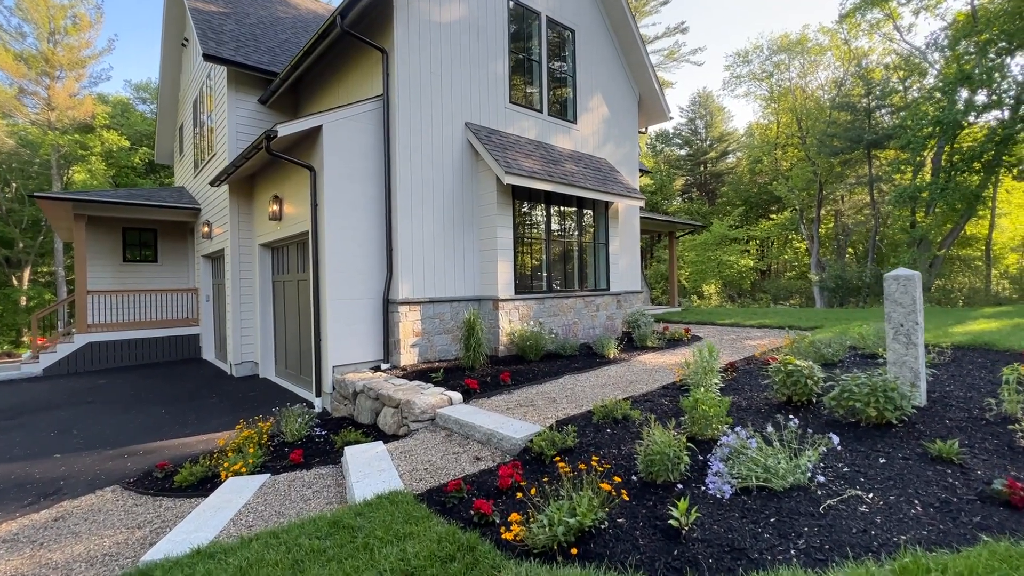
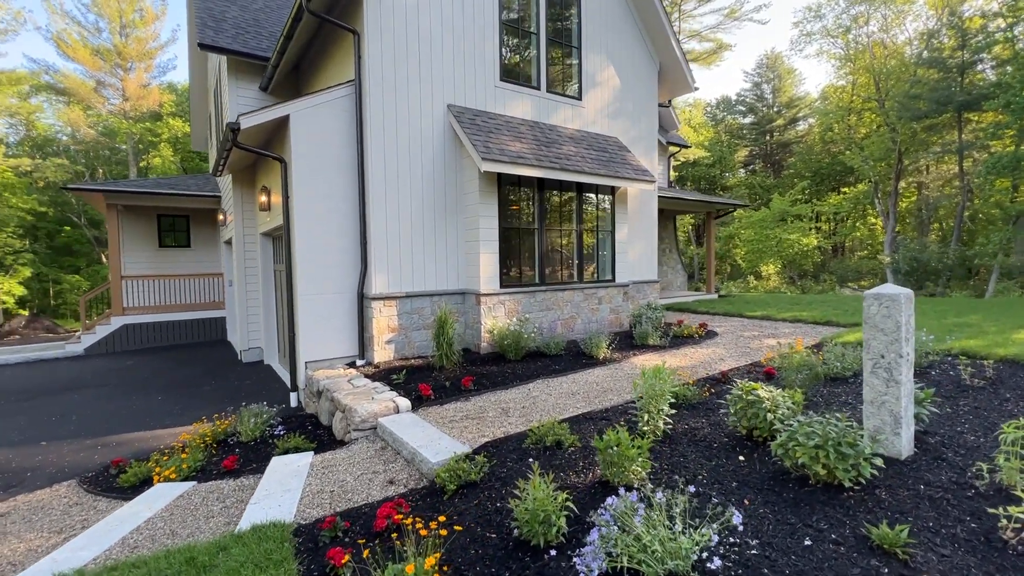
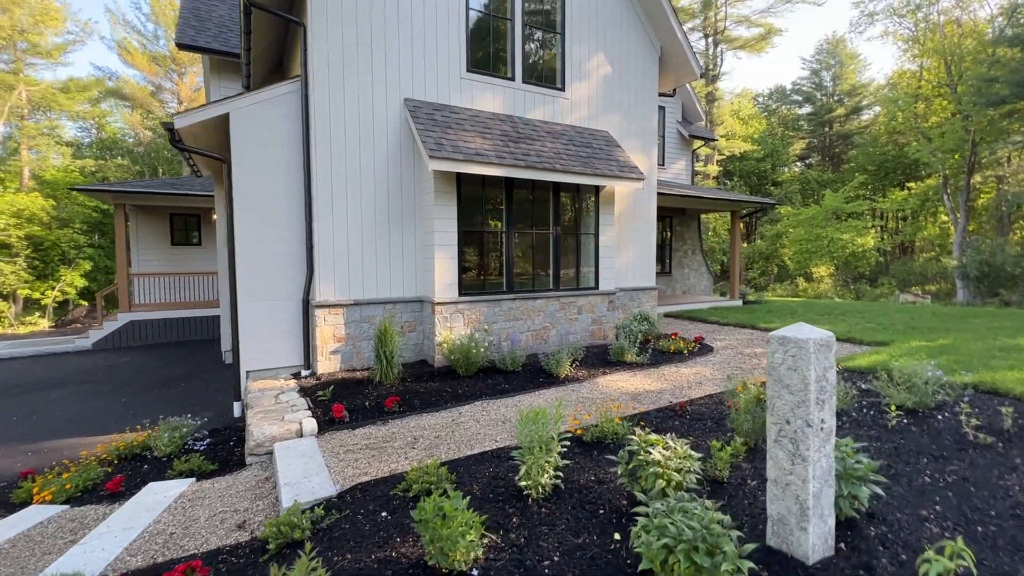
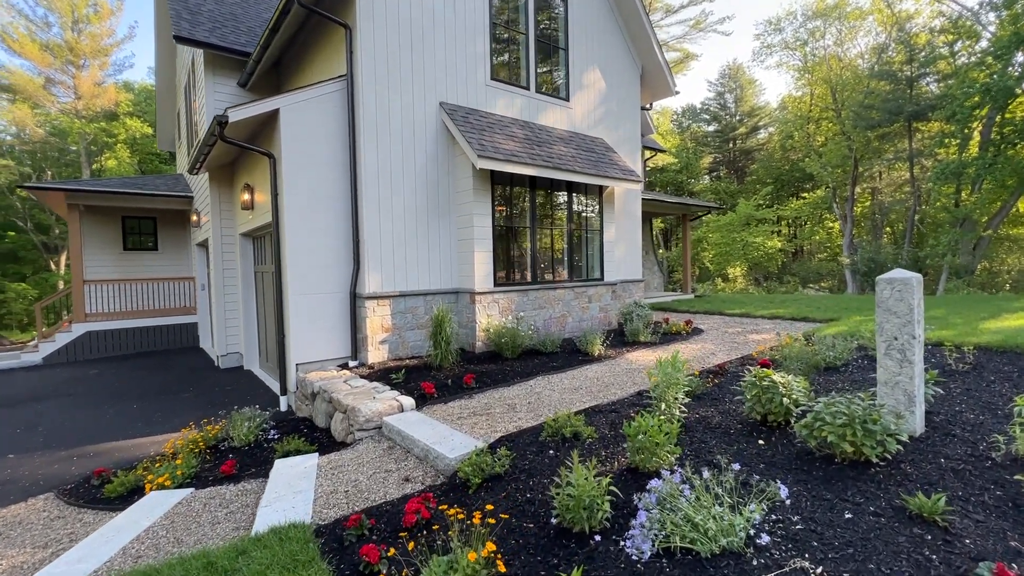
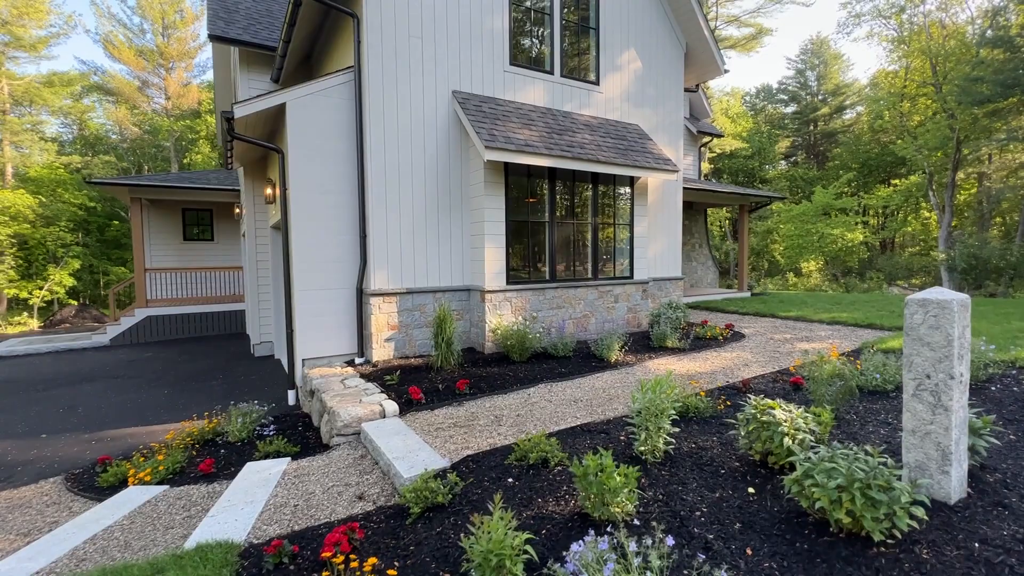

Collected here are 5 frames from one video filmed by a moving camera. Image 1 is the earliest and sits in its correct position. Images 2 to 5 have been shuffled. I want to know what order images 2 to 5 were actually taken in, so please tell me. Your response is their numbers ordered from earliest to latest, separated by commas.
4, 2, 5, 3
